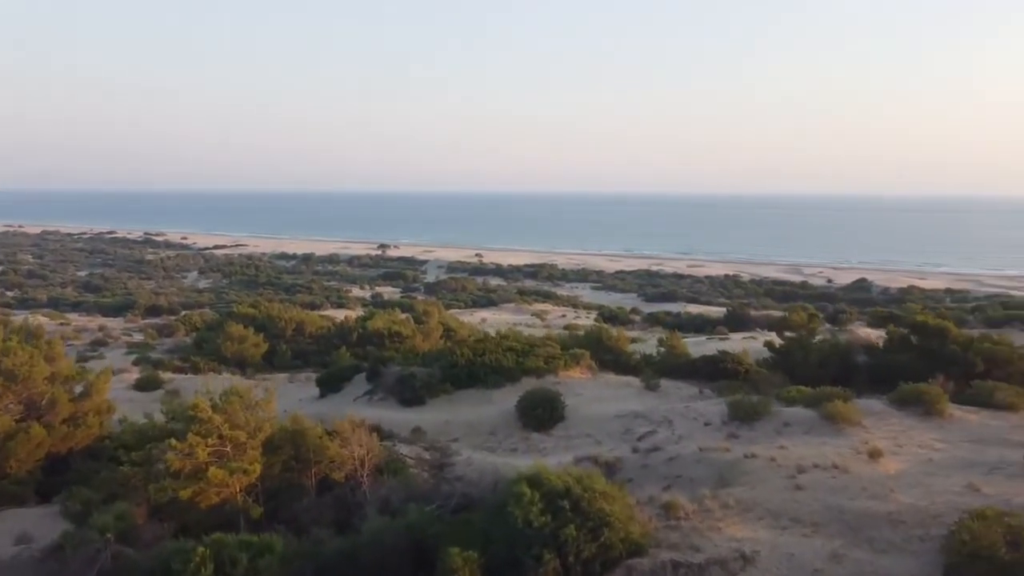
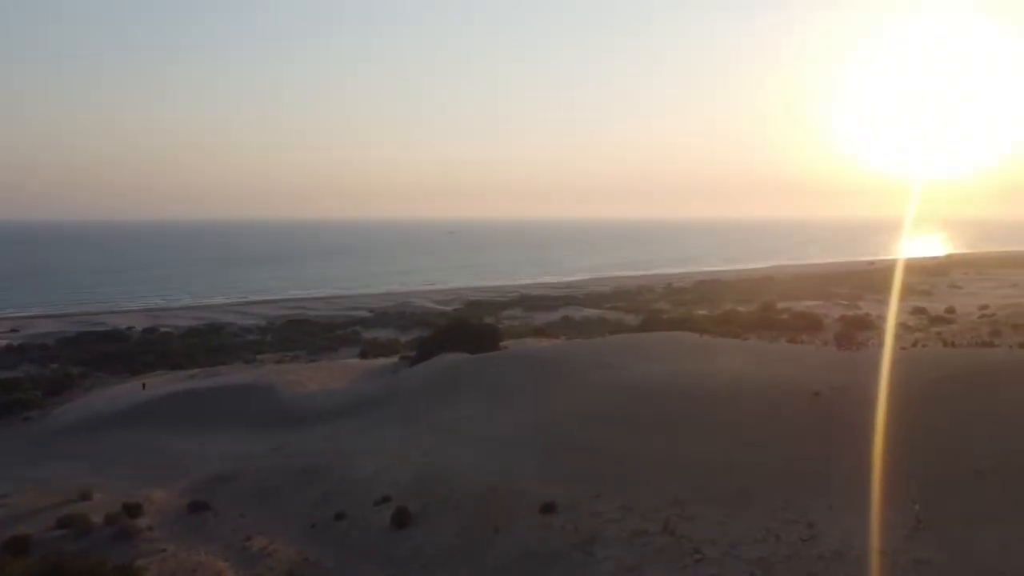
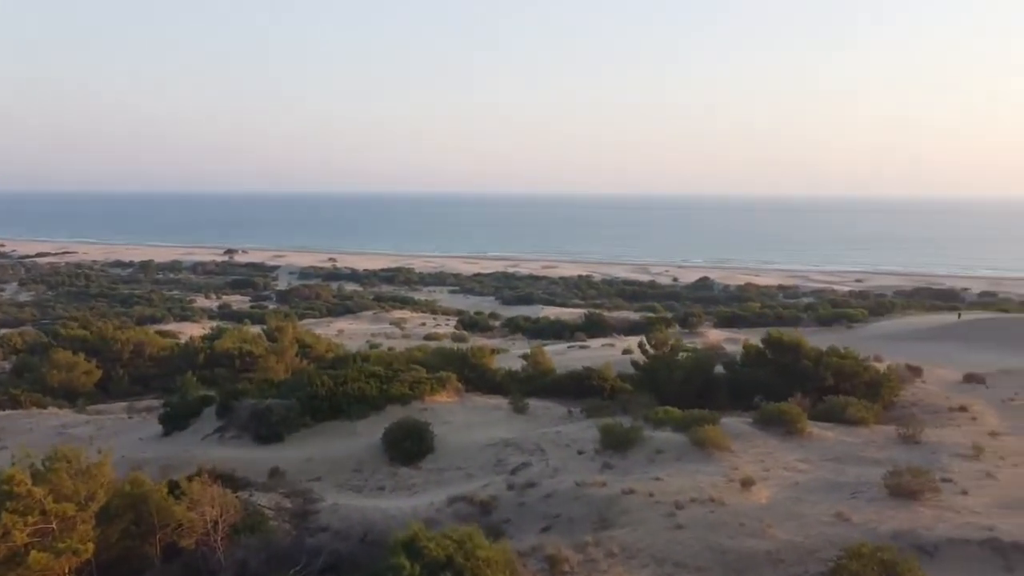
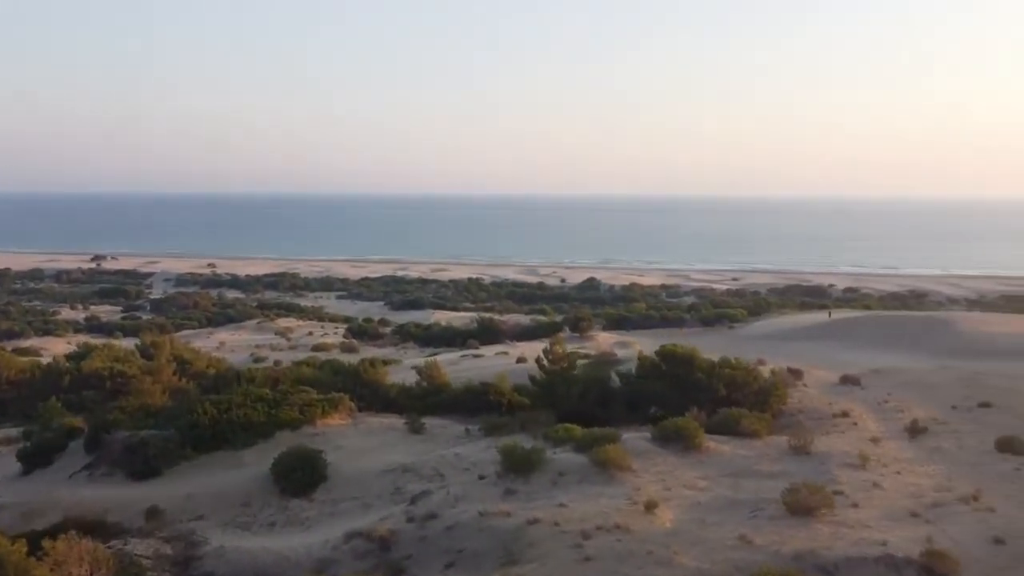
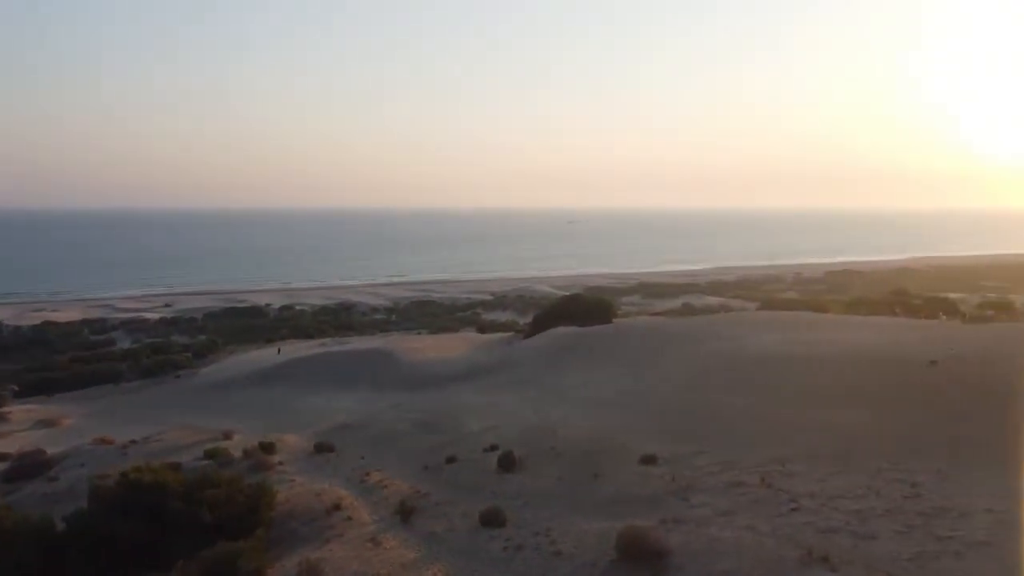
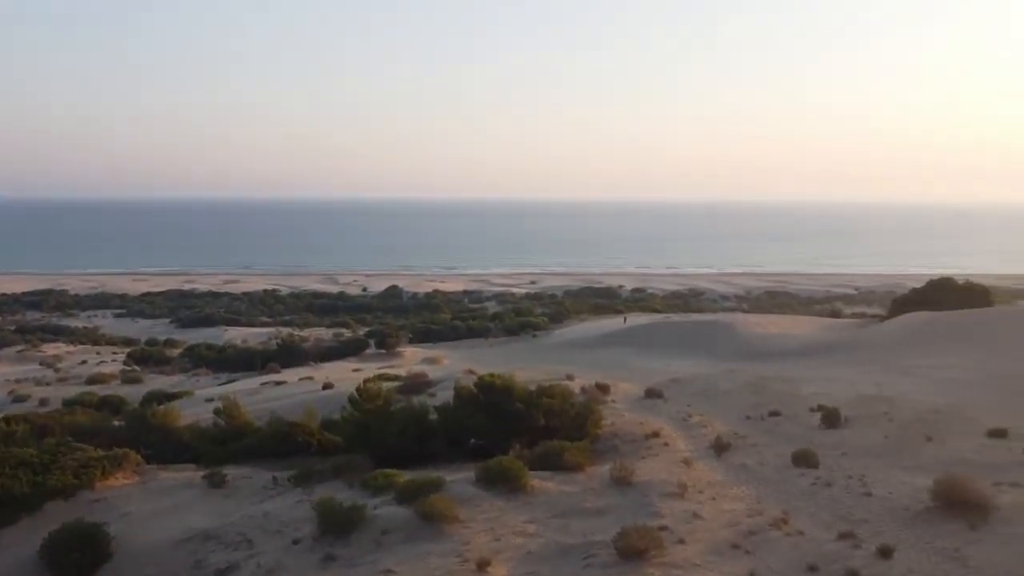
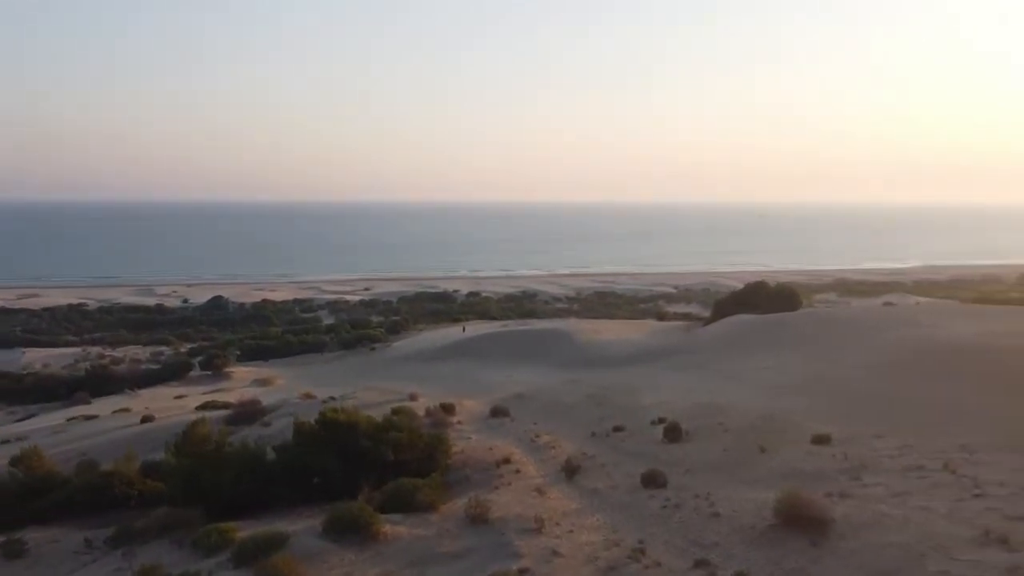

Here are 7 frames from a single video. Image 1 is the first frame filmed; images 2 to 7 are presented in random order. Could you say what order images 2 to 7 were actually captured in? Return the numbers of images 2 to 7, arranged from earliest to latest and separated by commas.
3, 4, 6, 7, 5, 2
